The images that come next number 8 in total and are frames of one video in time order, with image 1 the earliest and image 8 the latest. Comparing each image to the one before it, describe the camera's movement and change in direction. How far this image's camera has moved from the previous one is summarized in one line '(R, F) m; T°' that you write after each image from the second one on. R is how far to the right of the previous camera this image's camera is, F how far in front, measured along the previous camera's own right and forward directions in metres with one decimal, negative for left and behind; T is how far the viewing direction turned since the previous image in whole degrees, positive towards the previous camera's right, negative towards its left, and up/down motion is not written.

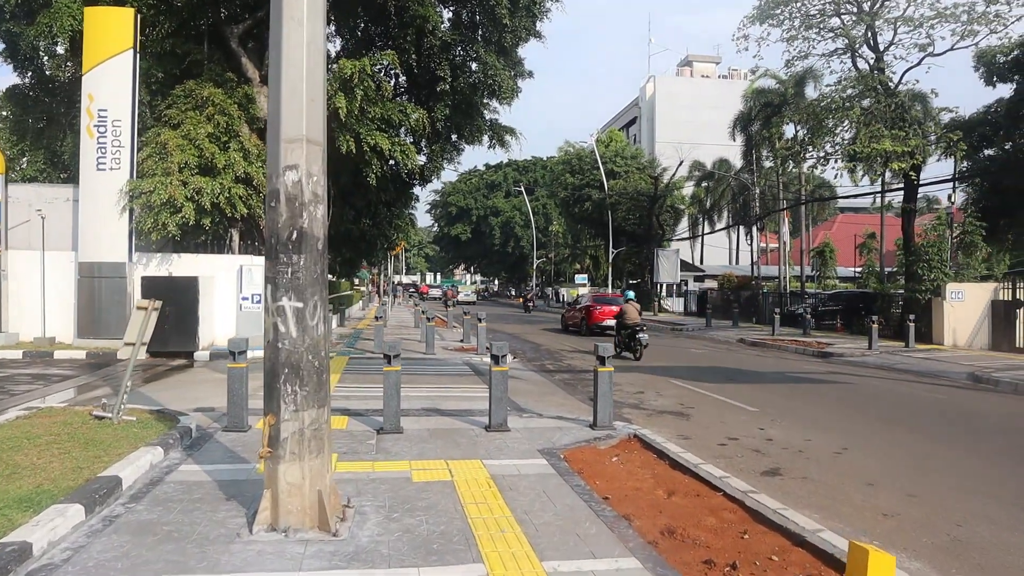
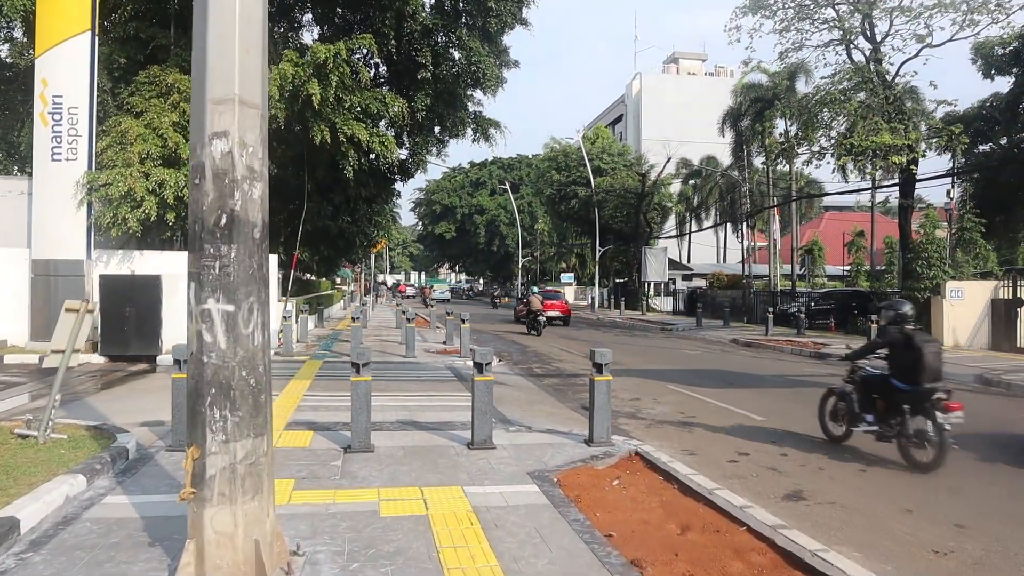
(0.0, +0.9) m; +1°
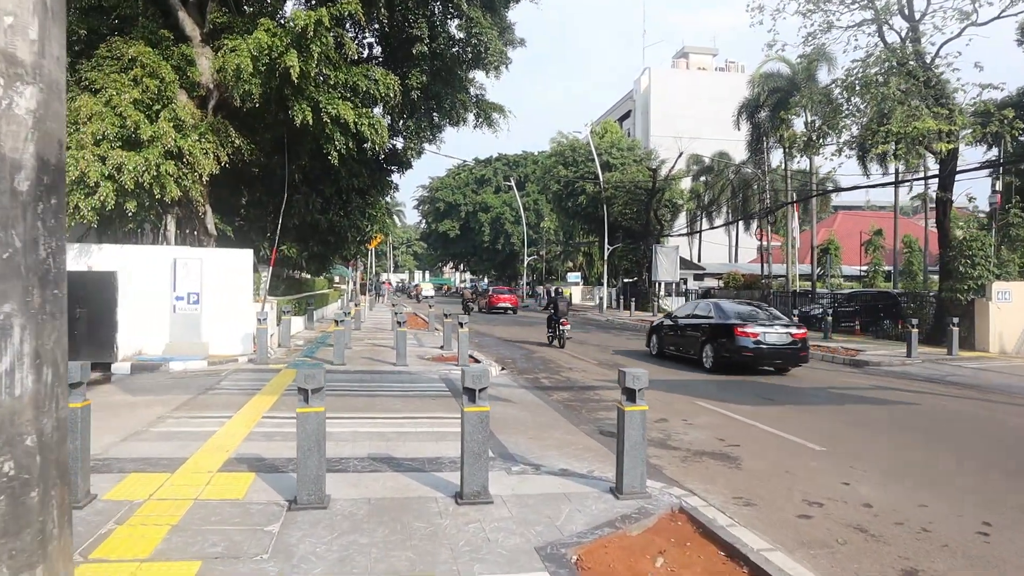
(0.0, +1.8) m; 0°
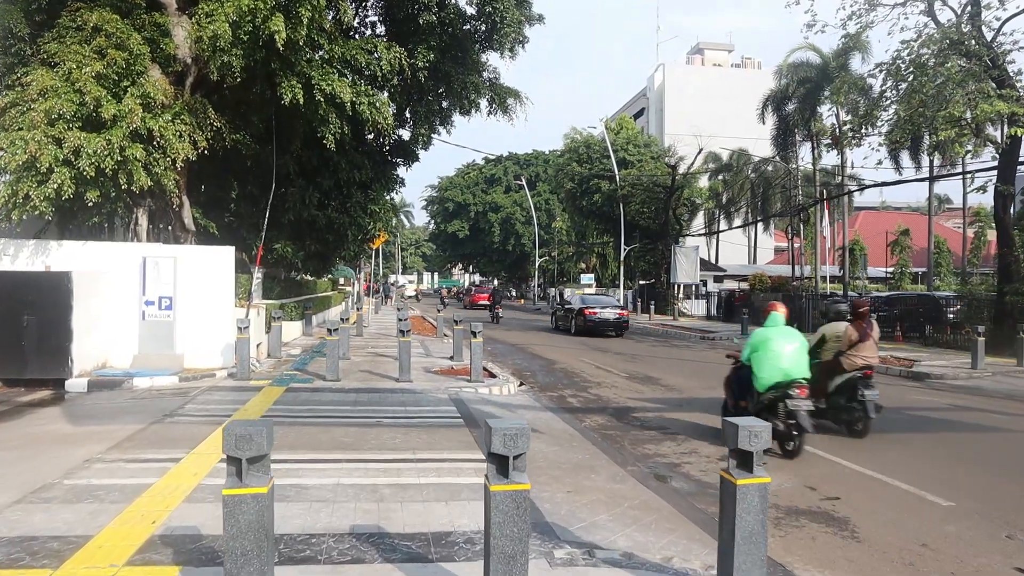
(-0.2, +1.9) m; -1°
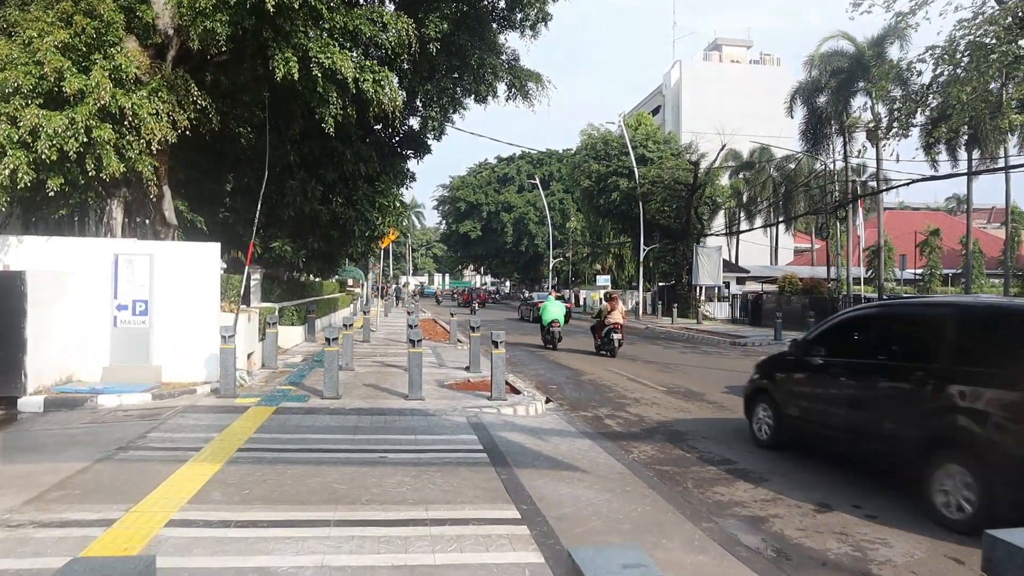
(-0.2, +1.7) m; -1°
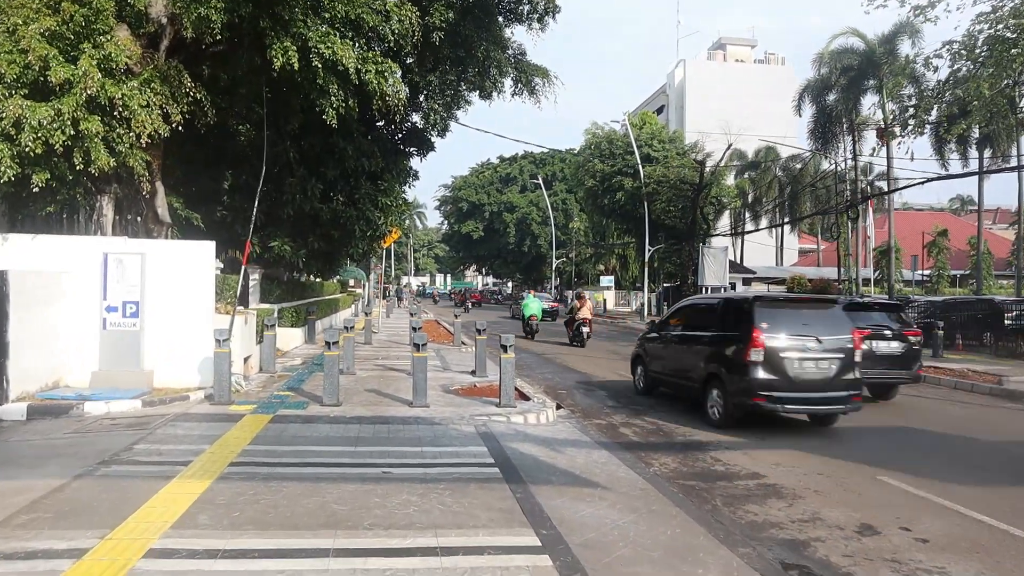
(-0.1, +0.5) m; 0°
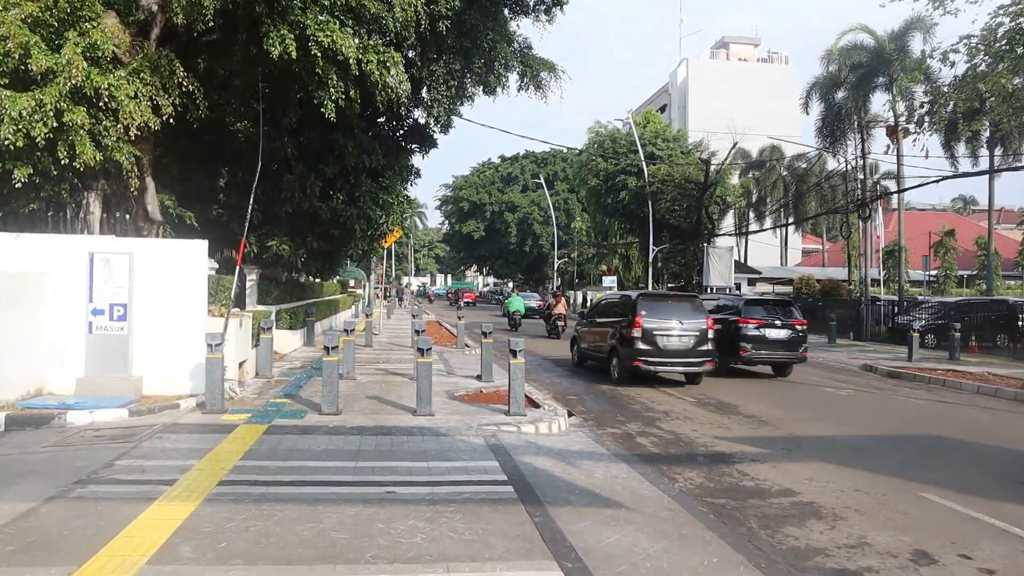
(-0.1, +0.6) m; 0°
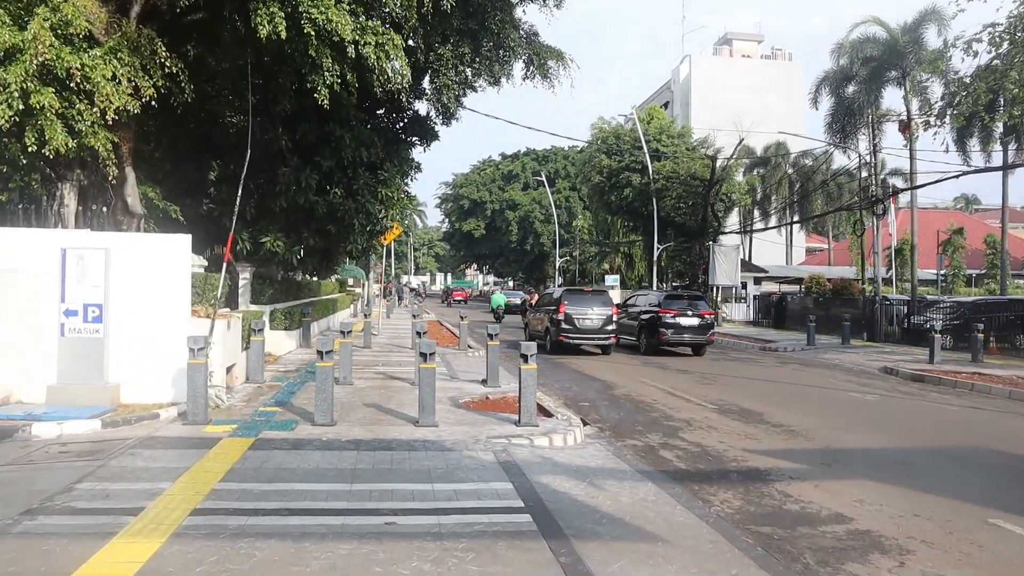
(-0.1, +0.8) m; 0°
